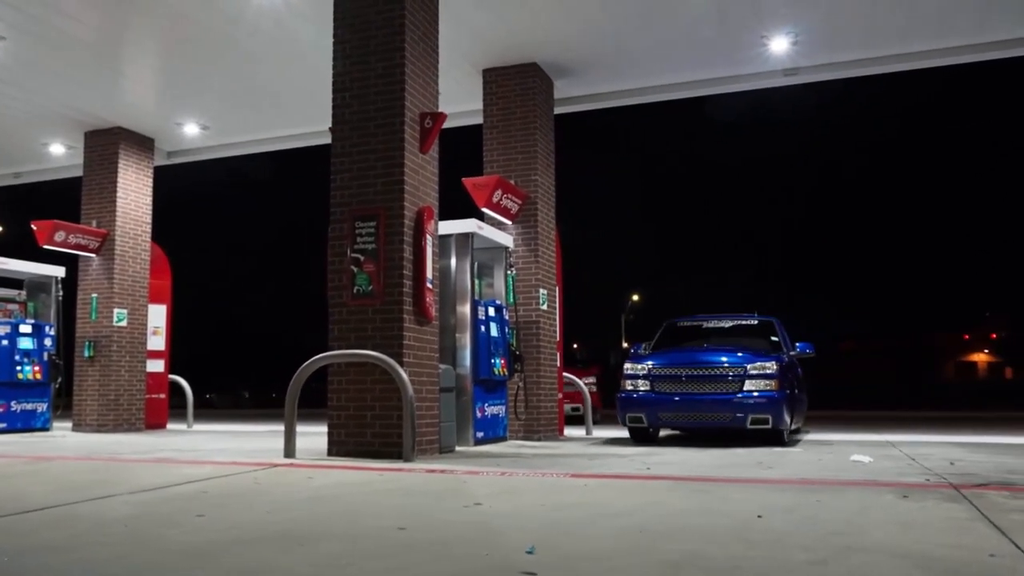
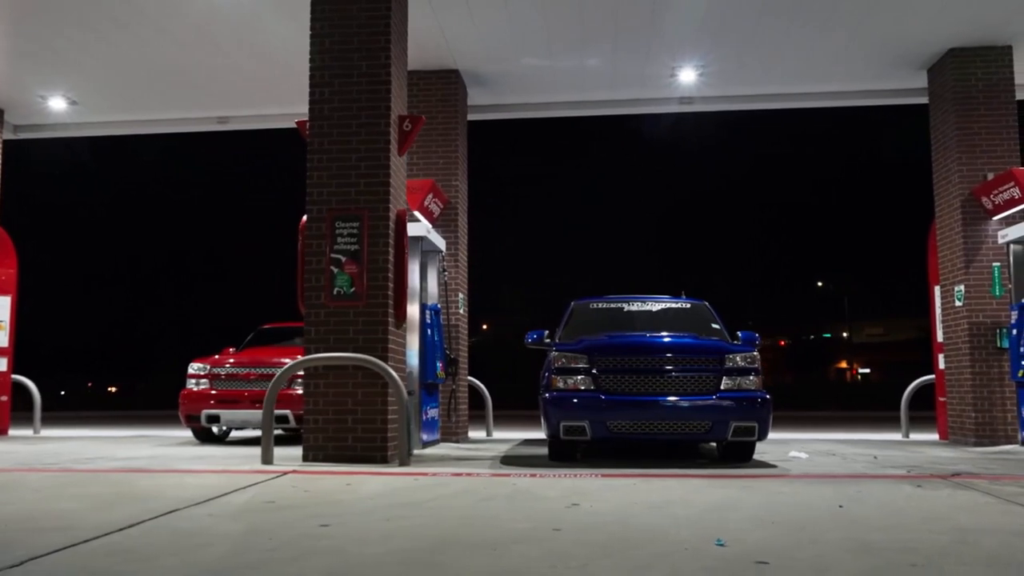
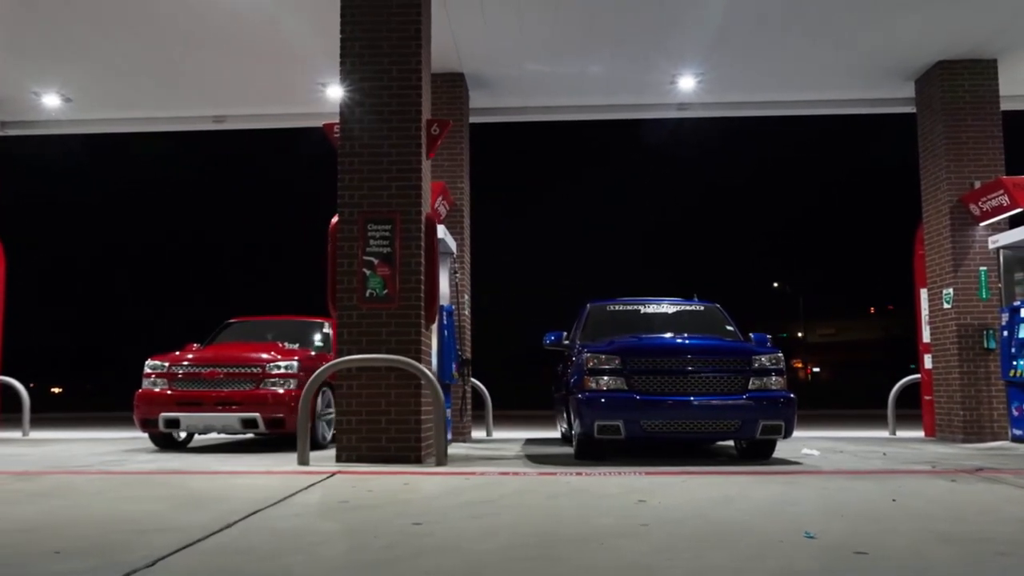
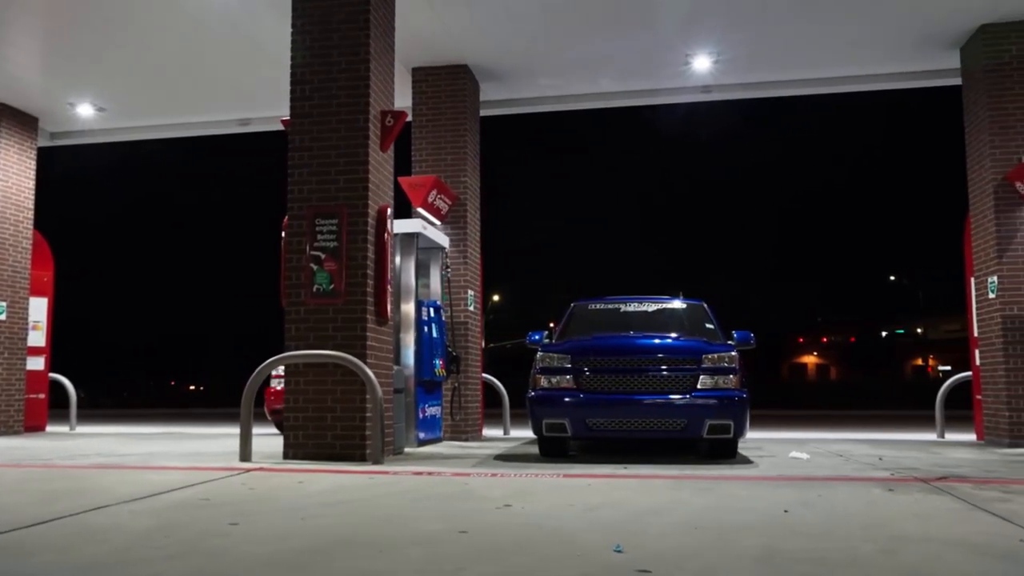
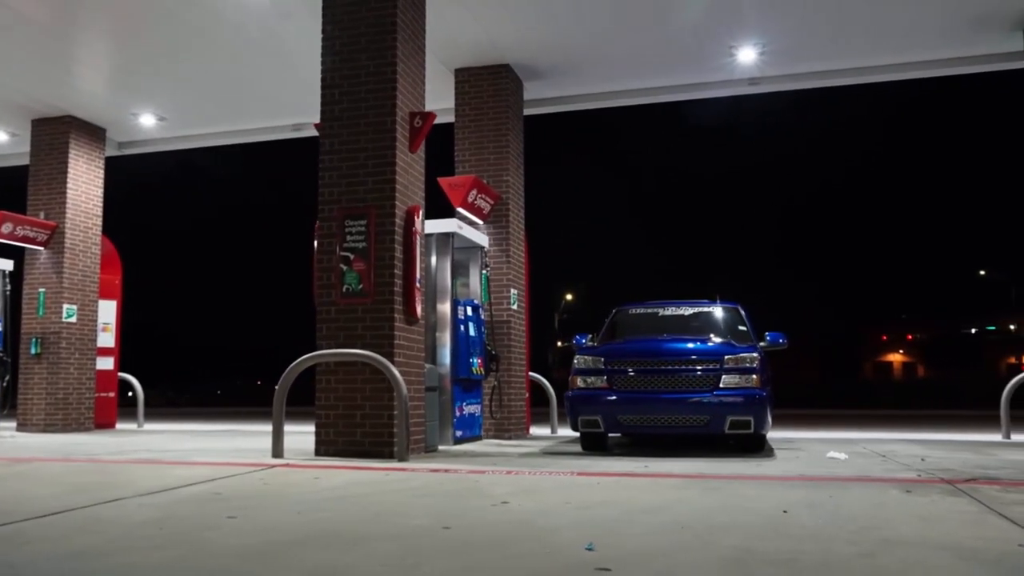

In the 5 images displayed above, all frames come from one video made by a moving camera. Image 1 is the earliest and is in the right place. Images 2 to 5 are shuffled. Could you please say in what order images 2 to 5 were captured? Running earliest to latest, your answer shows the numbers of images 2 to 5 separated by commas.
5, 4, 2, 3
